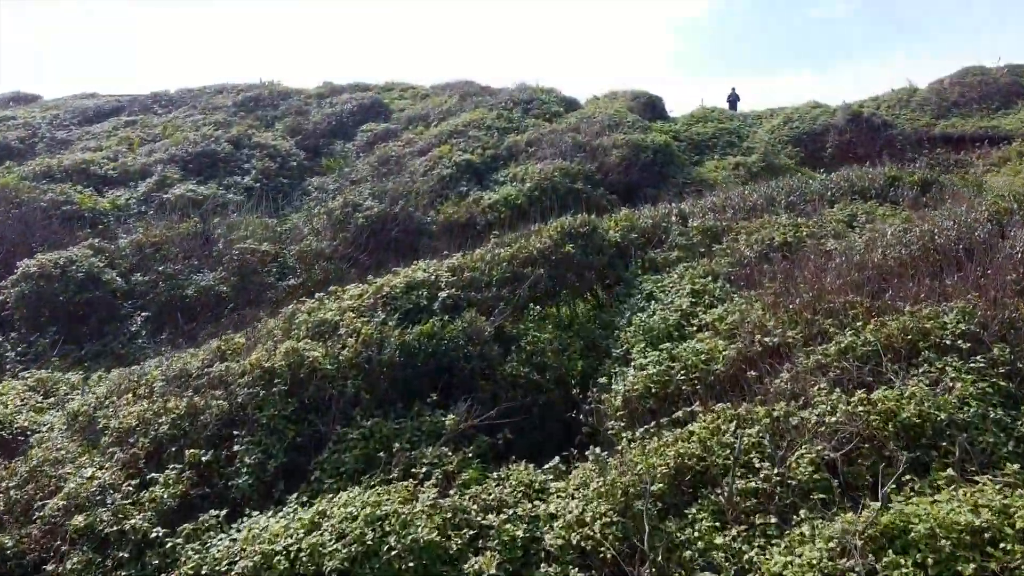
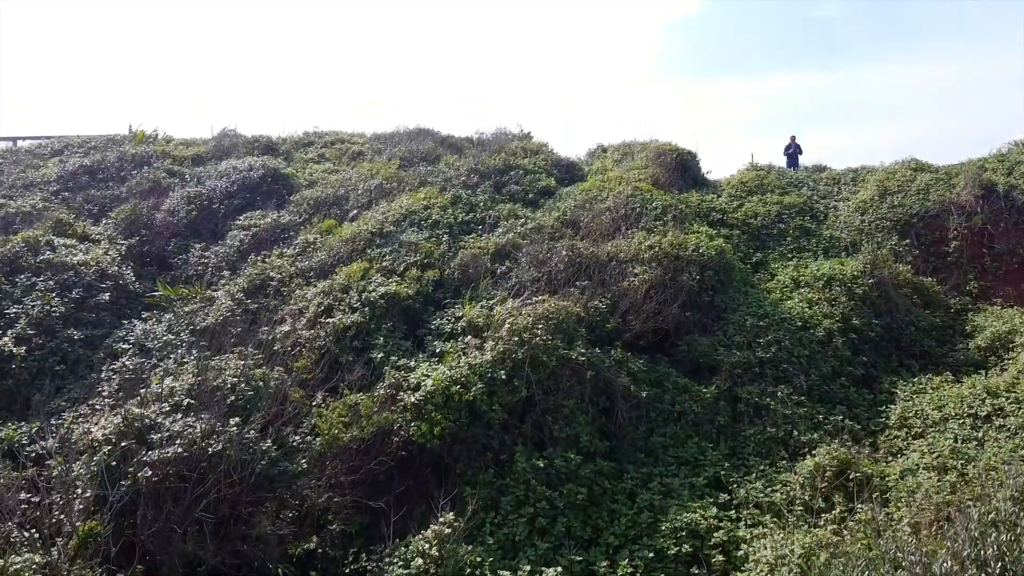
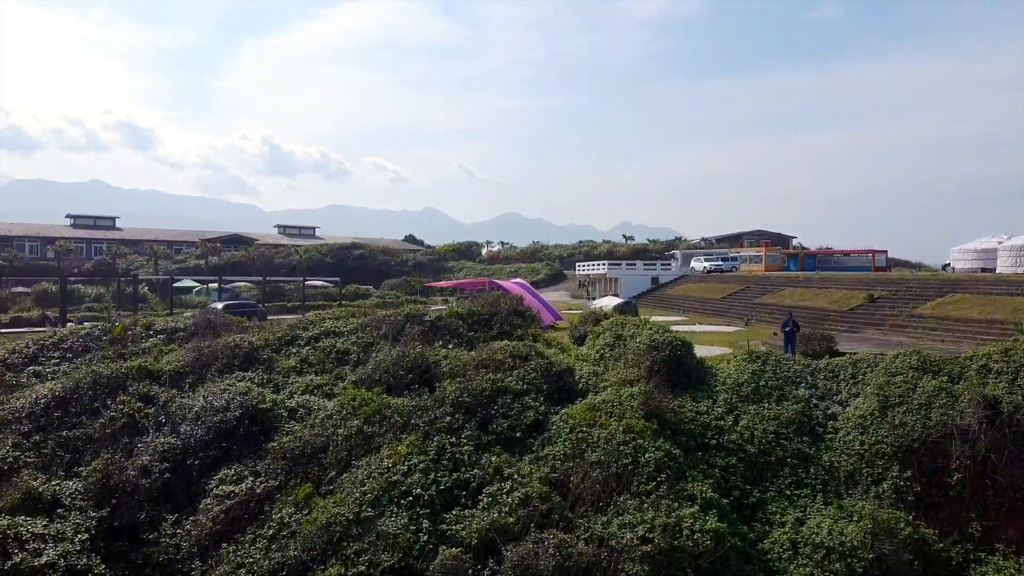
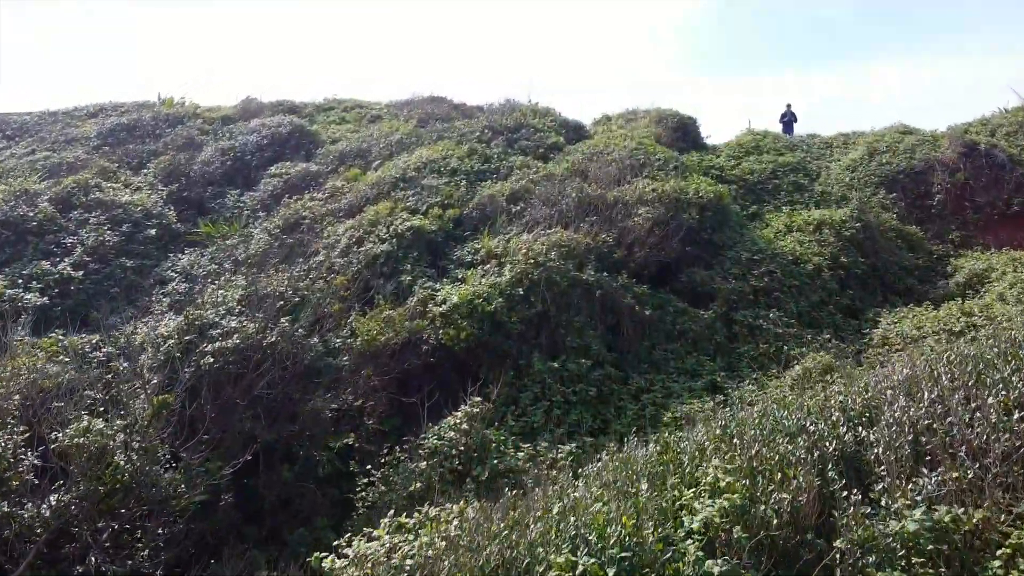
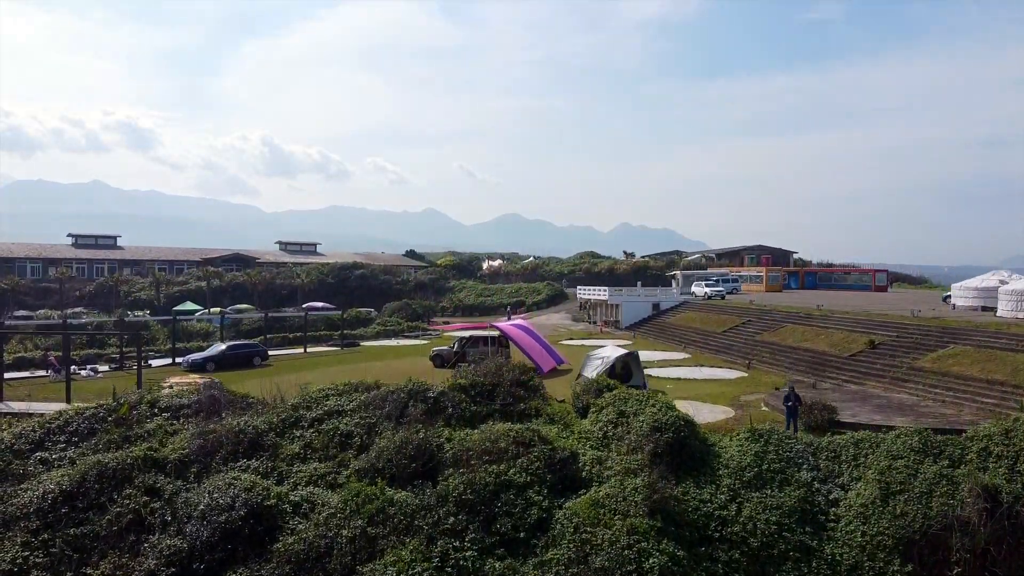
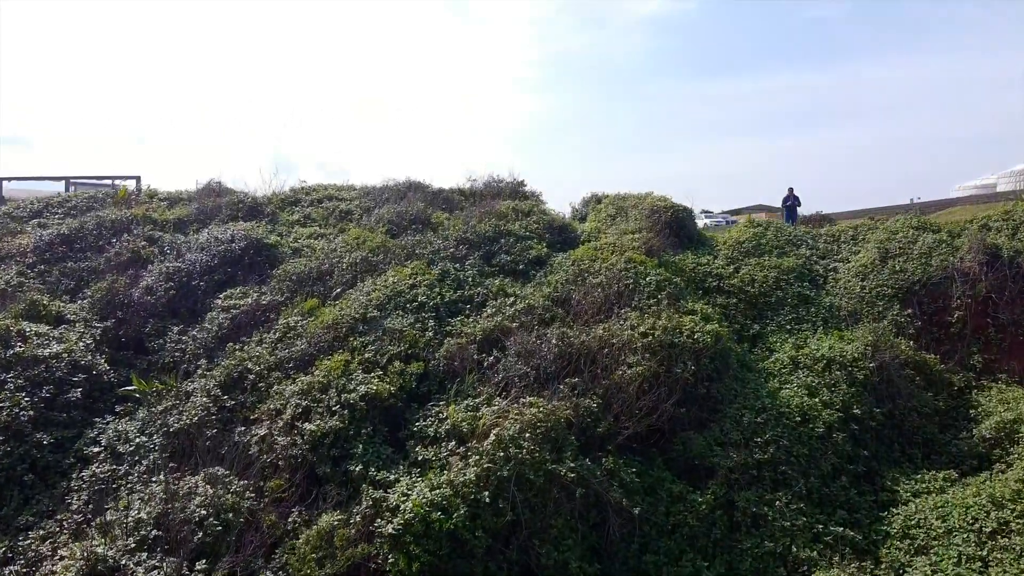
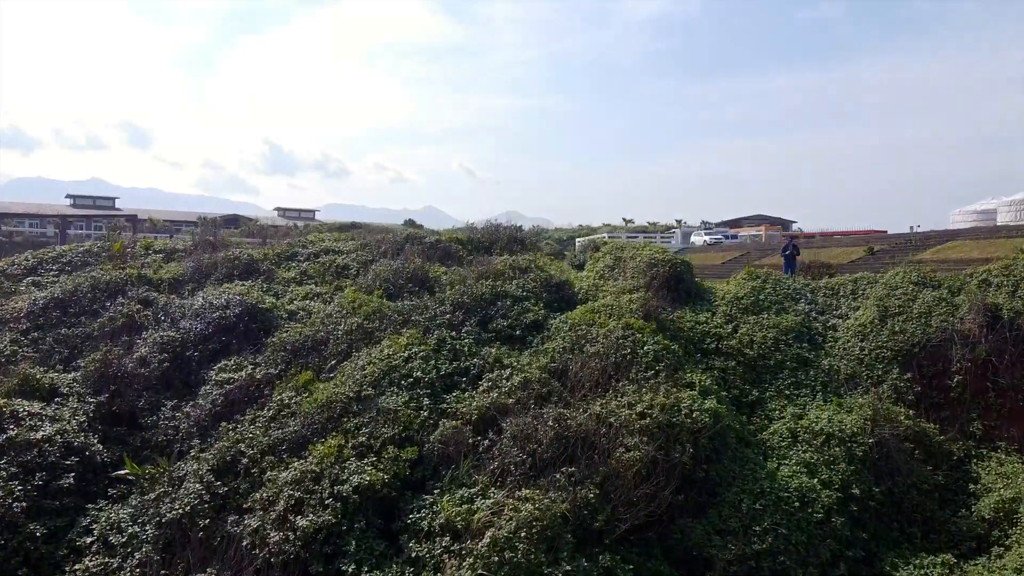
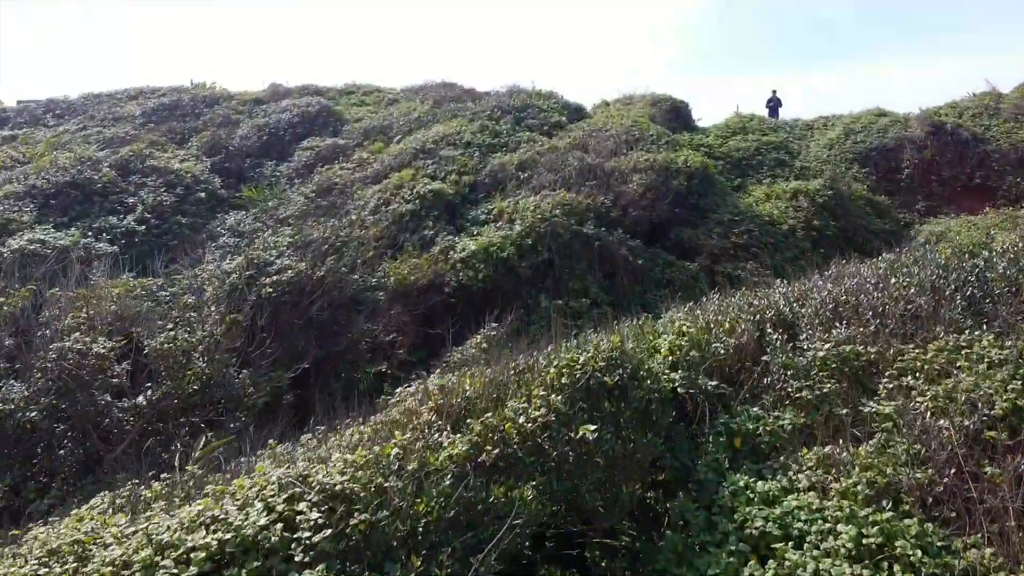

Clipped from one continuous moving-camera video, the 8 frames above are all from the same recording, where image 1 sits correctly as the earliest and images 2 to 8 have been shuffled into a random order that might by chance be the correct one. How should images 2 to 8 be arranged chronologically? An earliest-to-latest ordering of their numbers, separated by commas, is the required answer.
8, 4, 2, 6, 7, 3, 5
